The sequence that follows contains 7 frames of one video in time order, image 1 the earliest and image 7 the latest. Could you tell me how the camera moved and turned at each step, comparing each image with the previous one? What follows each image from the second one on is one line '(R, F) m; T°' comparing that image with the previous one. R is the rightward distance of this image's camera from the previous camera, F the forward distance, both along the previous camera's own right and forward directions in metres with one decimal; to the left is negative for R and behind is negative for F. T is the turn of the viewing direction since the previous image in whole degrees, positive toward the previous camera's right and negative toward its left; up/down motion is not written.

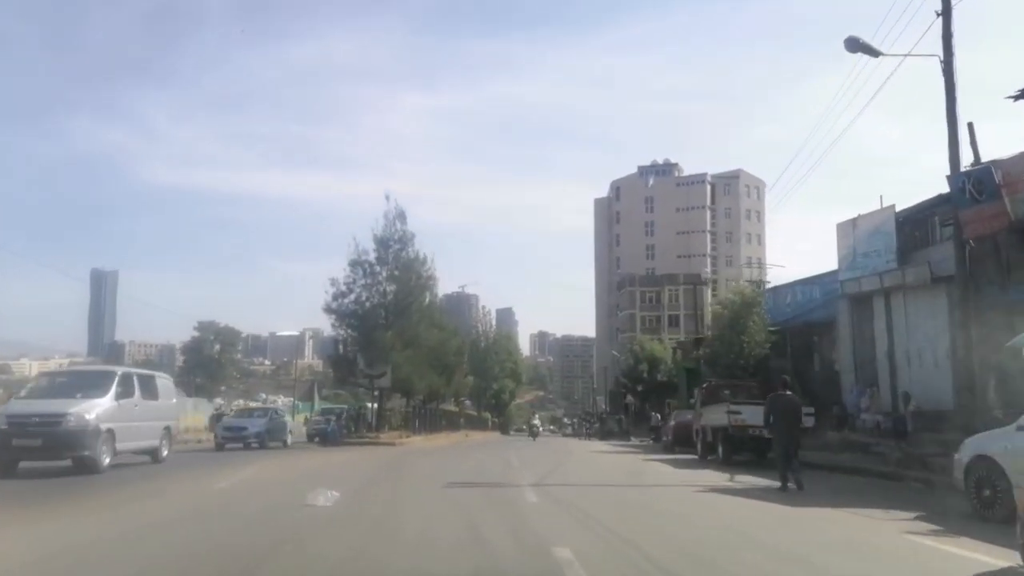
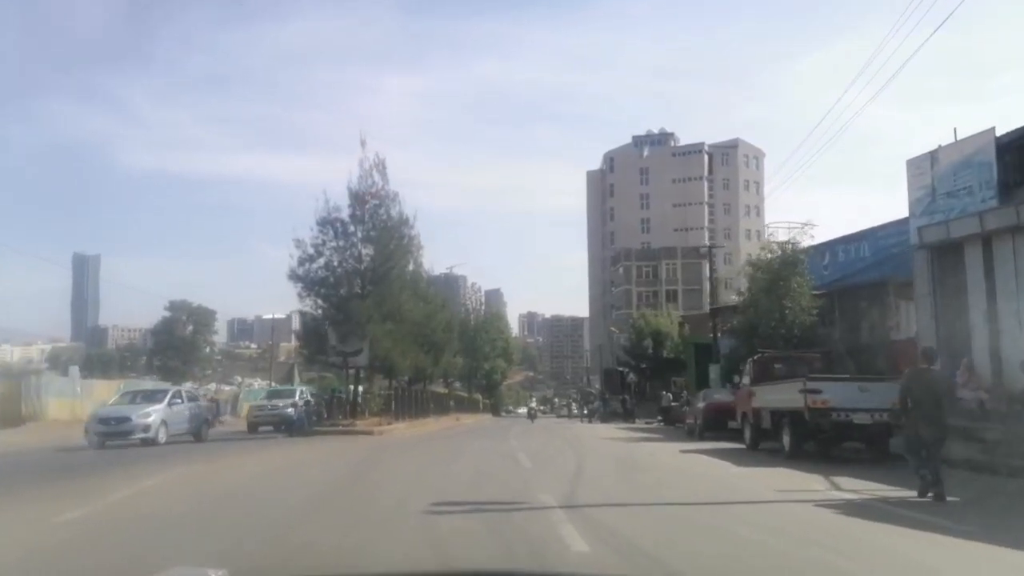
(-0.3, +6.3) m; +1°
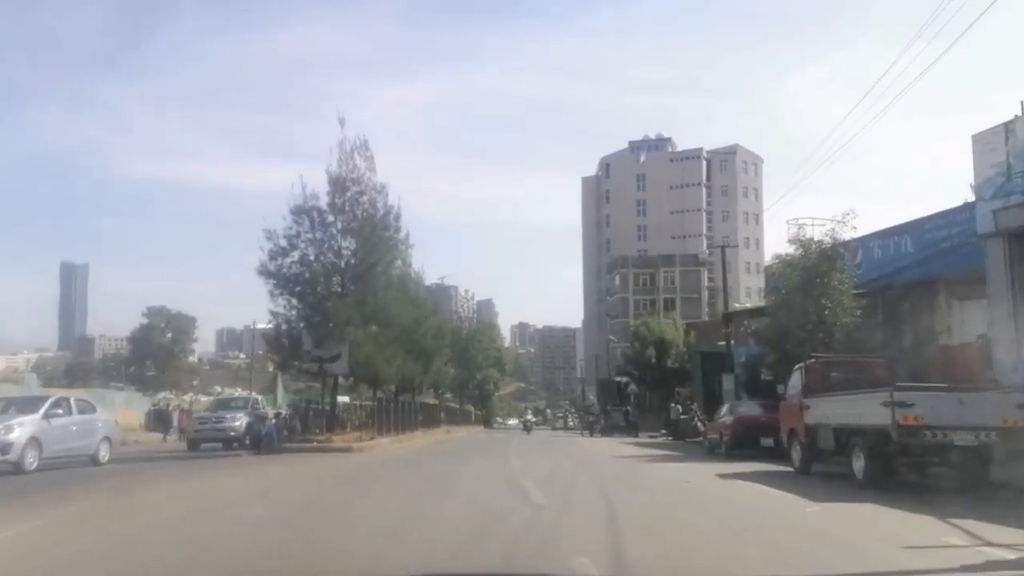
(-0.2, +4.2) m; 0°
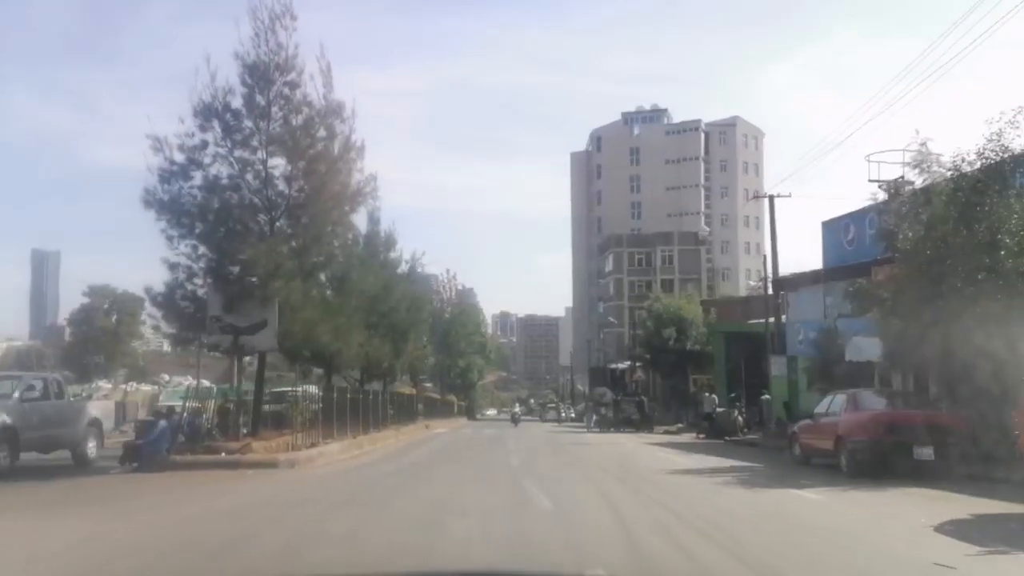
(-0.5, +10.2) m; +1°
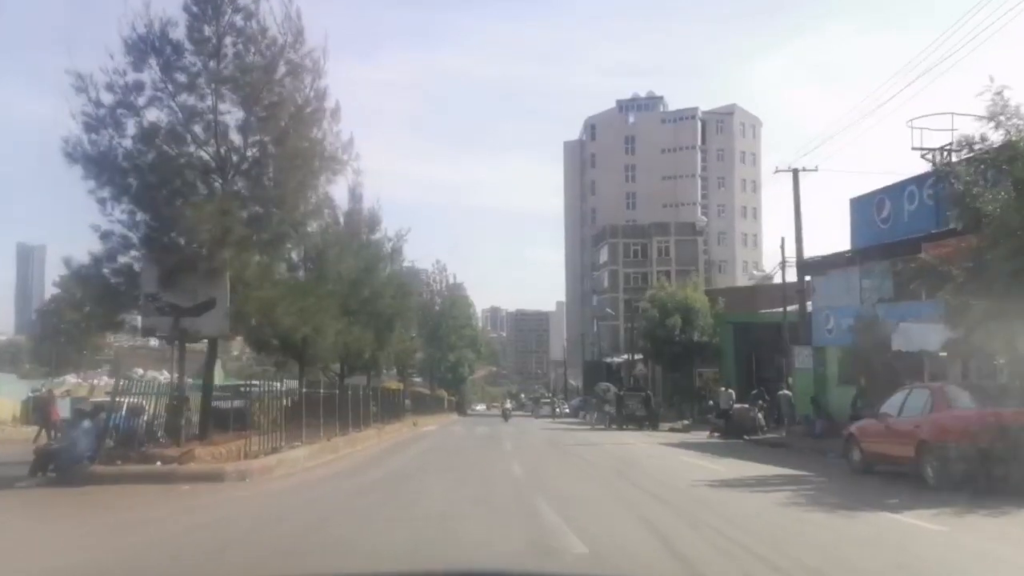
(-0.2, +3.9) m; +1°
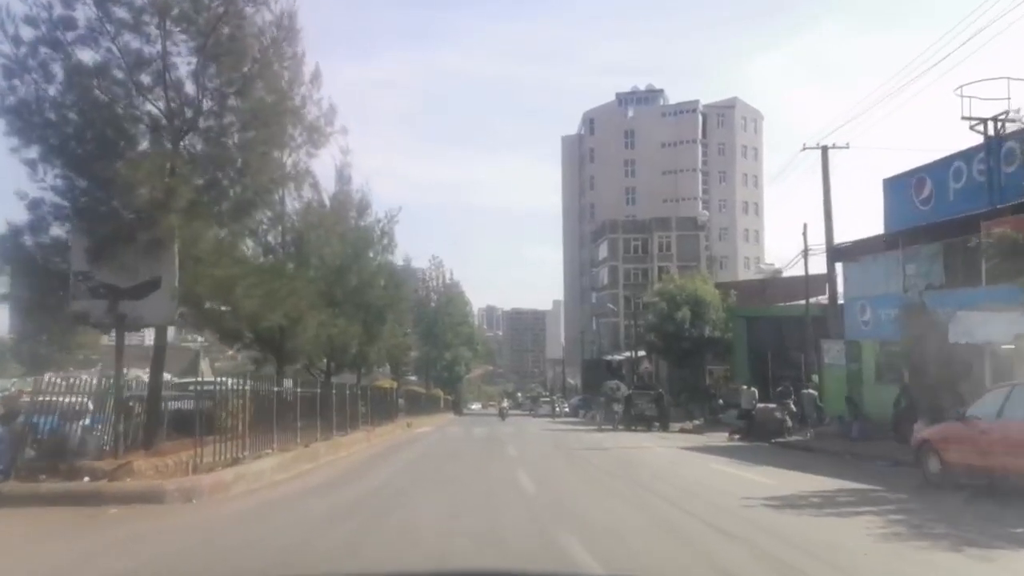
(-0.2, +3.2) m; 0°
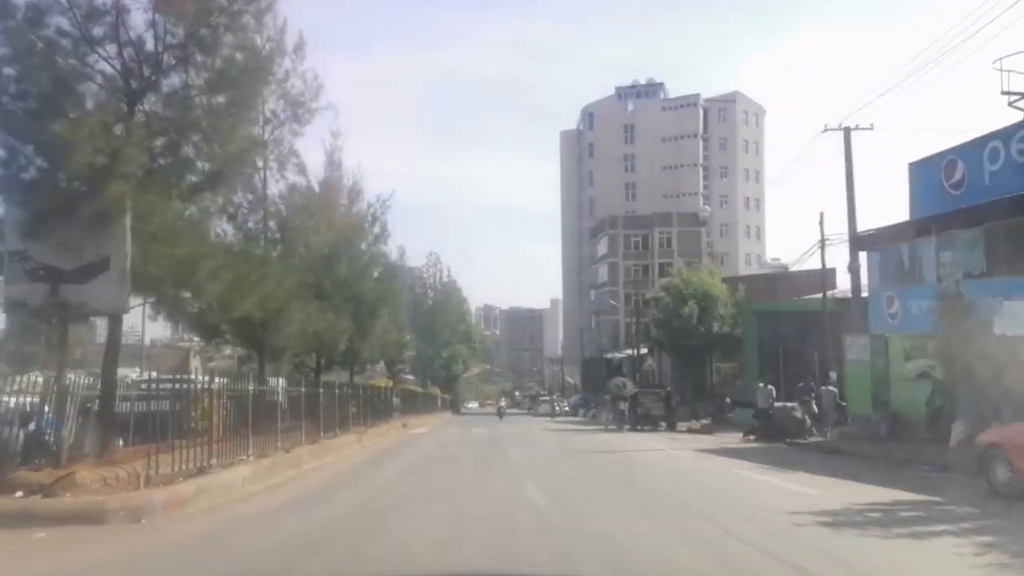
(-0.1, +2.1) m; 0°
